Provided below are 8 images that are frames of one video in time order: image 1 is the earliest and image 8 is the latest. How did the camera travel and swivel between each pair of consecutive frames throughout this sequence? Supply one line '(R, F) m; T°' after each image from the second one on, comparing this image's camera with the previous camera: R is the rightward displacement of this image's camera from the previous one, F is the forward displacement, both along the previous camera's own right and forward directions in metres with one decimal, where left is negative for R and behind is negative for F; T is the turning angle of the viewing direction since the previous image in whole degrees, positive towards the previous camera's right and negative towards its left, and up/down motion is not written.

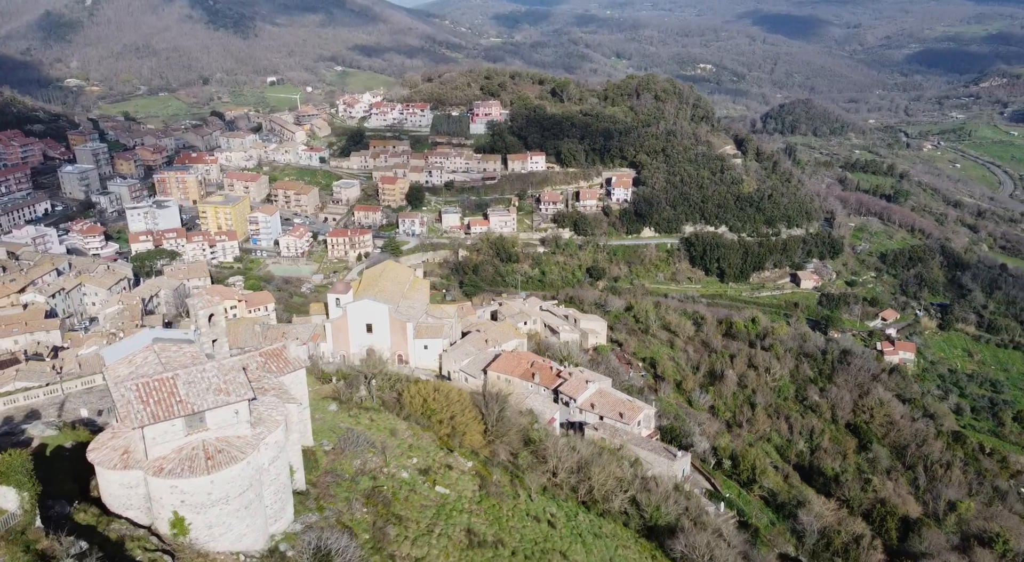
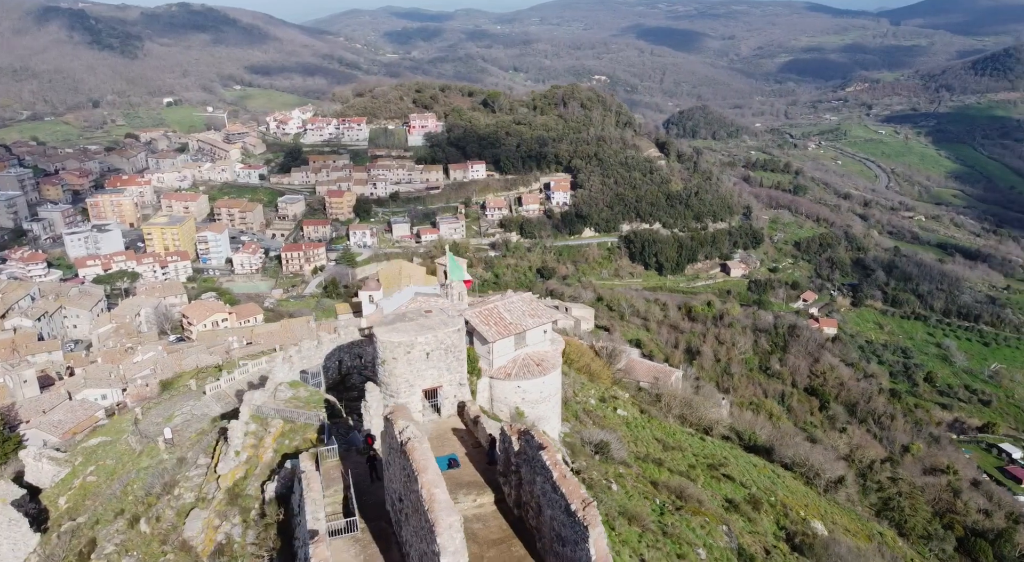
(-3.6, -1.3) m; +8°
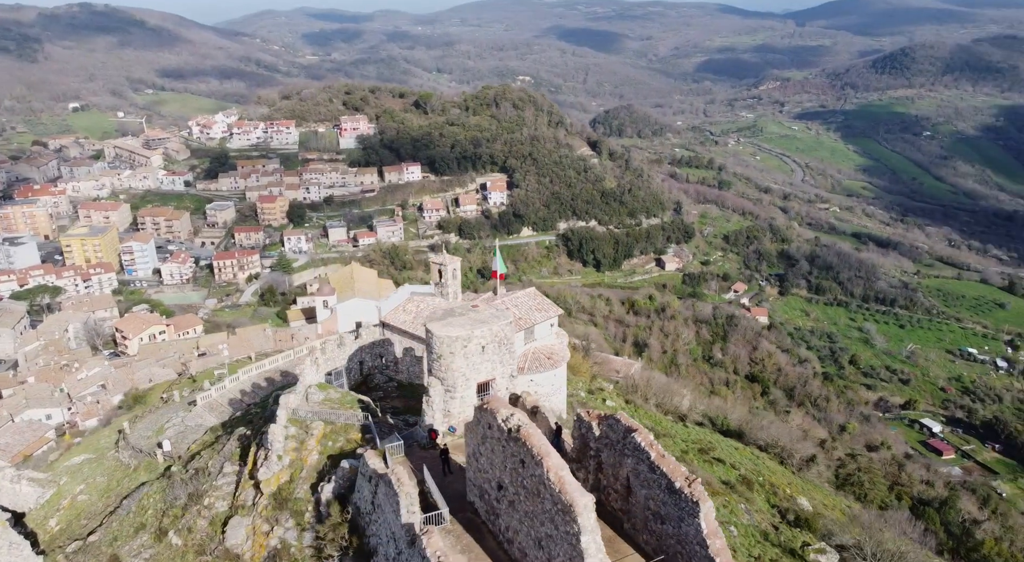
(-0.8, 0.0) m; +6°
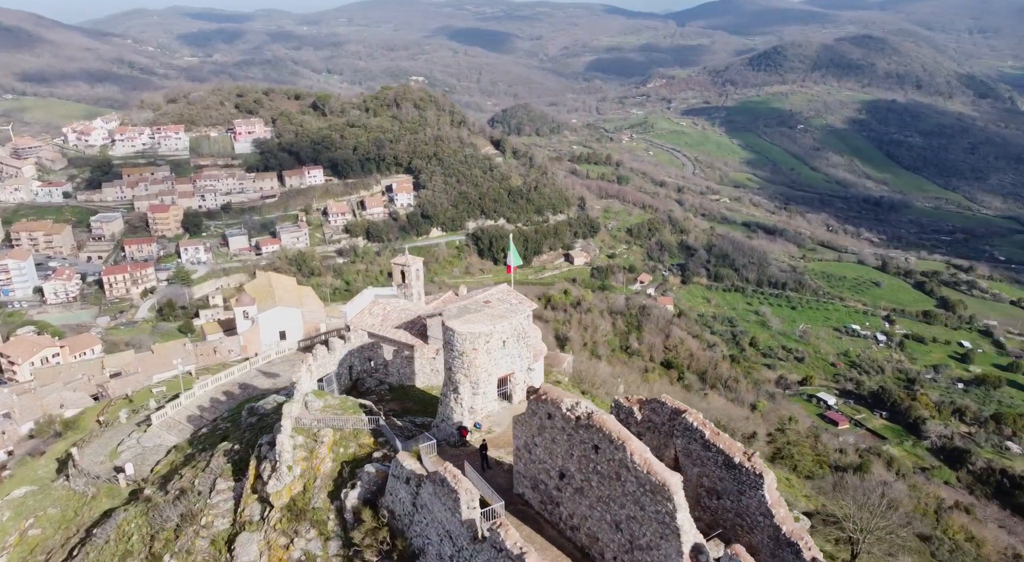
(-0.7, 0.0) m; +8°
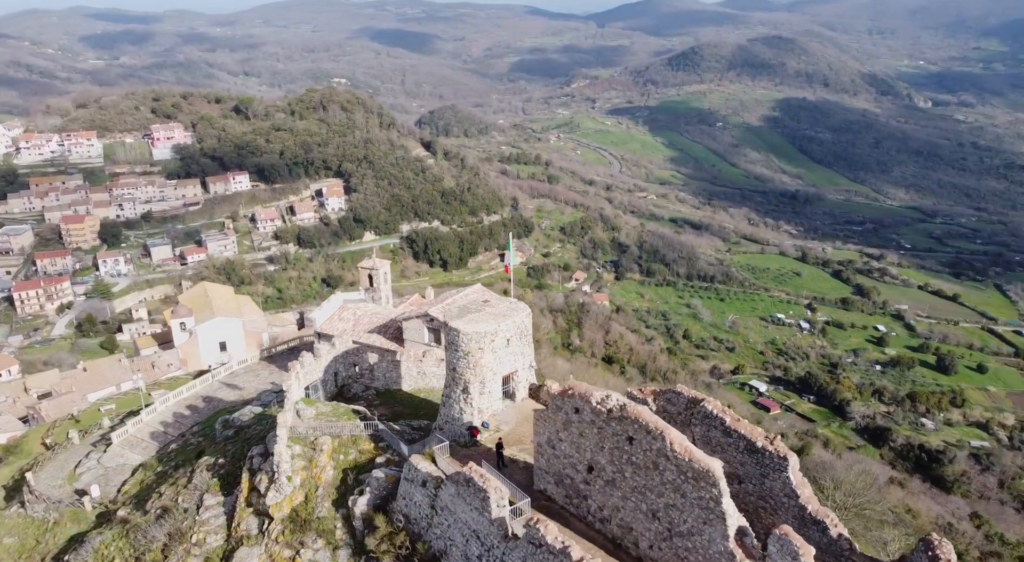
(-0.4, 0.0) m; +6°
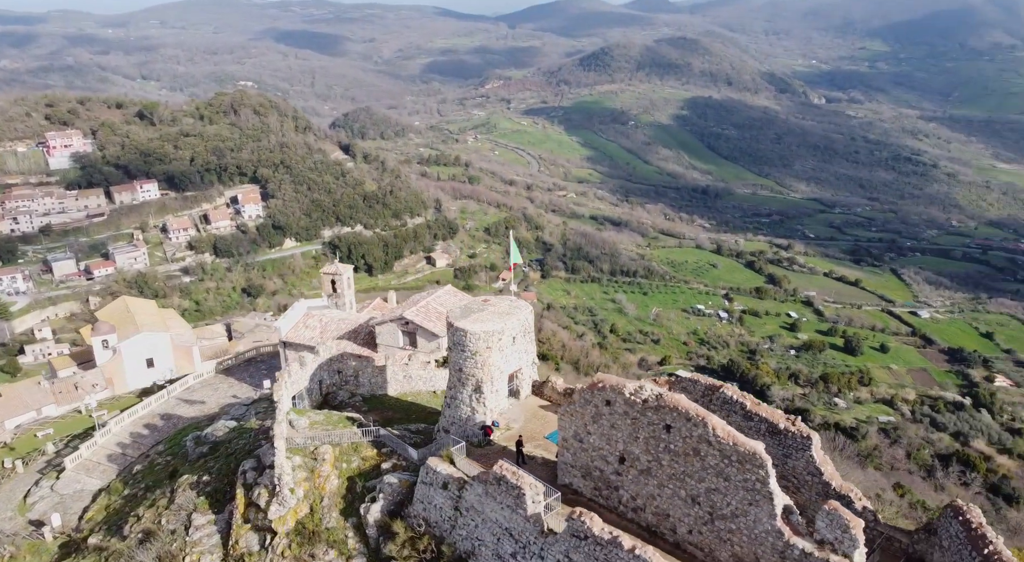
(-0.5, 0.0) m; +6°
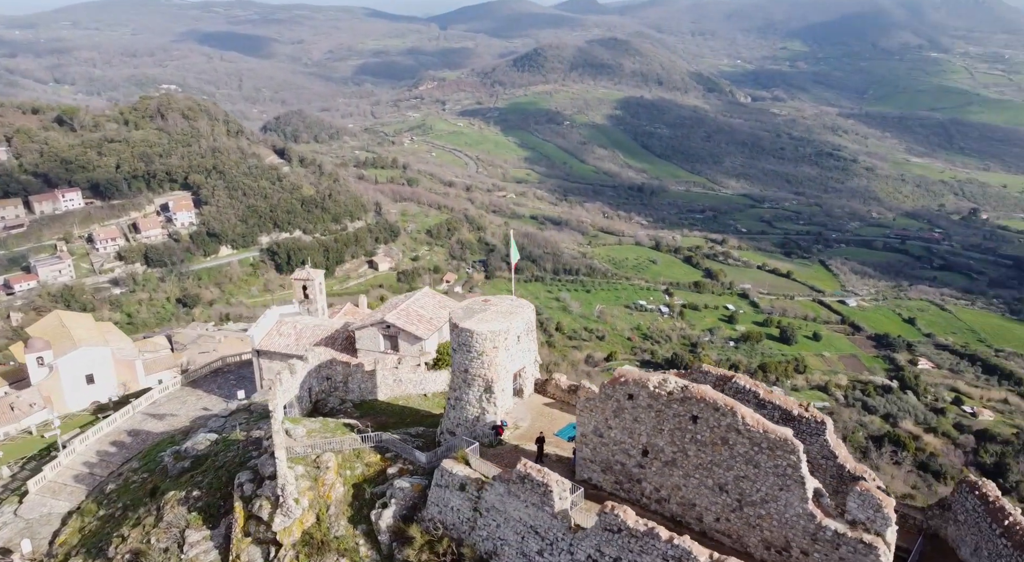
(-0.4, 0.0) m; +5°
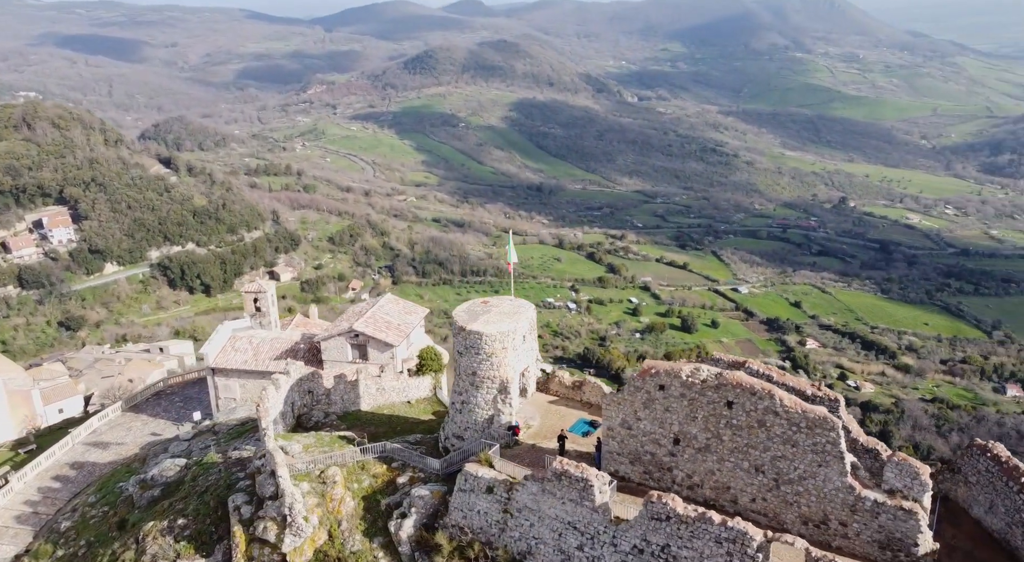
(-0.6, 0.0) m; +8°
